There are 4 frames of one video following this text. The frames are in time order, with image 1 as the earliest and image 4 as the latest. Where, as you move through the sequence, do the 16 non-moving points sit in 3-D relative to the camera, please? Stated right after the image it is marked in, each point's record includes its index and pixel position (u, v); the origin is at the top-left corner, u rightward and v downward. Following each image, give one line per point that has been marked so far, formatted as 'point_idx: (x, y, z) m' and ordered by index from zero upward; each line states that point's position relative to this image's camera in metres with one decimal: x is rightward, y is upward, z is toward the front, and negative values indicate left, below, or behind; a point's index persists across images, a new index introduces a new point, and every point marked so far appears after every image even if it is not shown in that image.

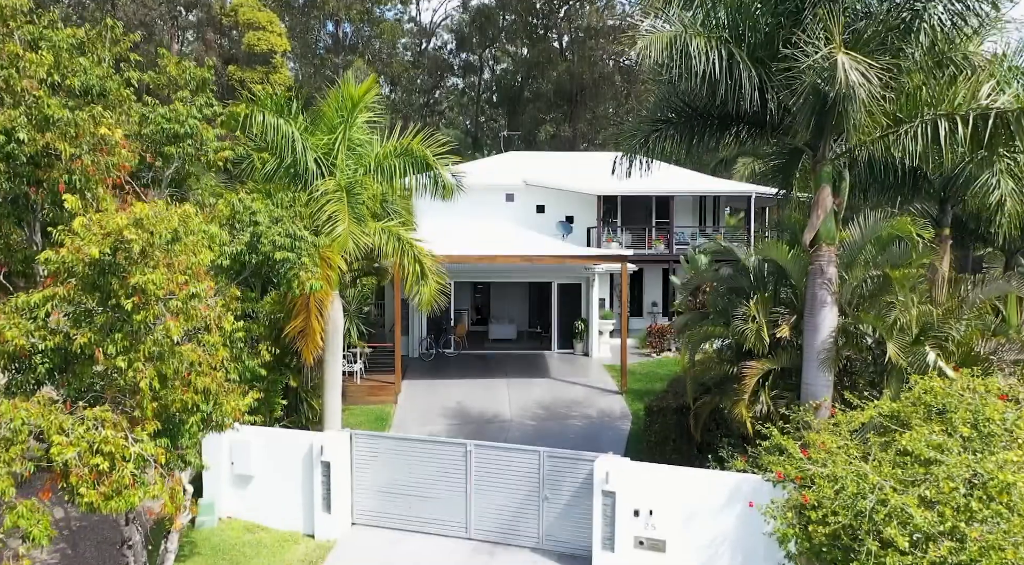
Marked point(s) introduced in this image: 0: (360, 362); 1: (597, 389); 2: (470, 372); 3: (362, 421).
0: (-3.5, -1.8, +17.0) m
1: (+2.0, -2.5, +17.5) m
2: (-1.1, -2.3, +19.4) m
3: (-3.2, -2.9, +15.7) m
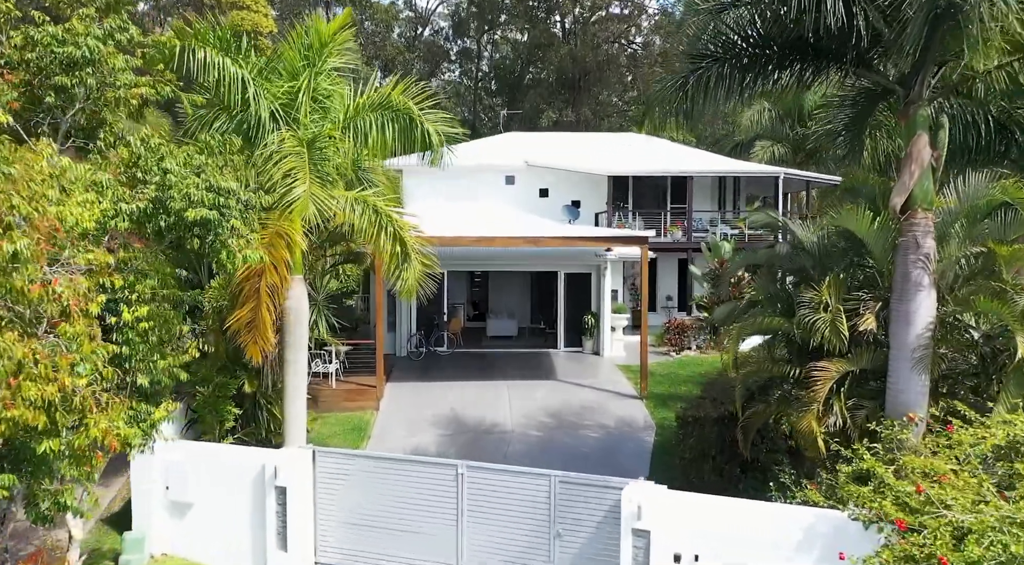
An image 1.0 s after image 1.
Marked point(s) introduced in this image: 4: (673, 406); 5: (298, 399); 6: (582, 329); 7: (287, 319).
0: (-3.4, -1.6, +14.5) m
1: (+2.0, -2.2, +15.1) m
2: (-1.0, -2.1, +17.0) m
3: (-3.1, -2.7, +13.3) m
4: (+3.0, -2.3, +14.1) m
5: (-3.1, -1.7, +10.8) m
6: (+1.8, -1.2, +19.4) m
7: (-3.2, -0.5, +10.7) m
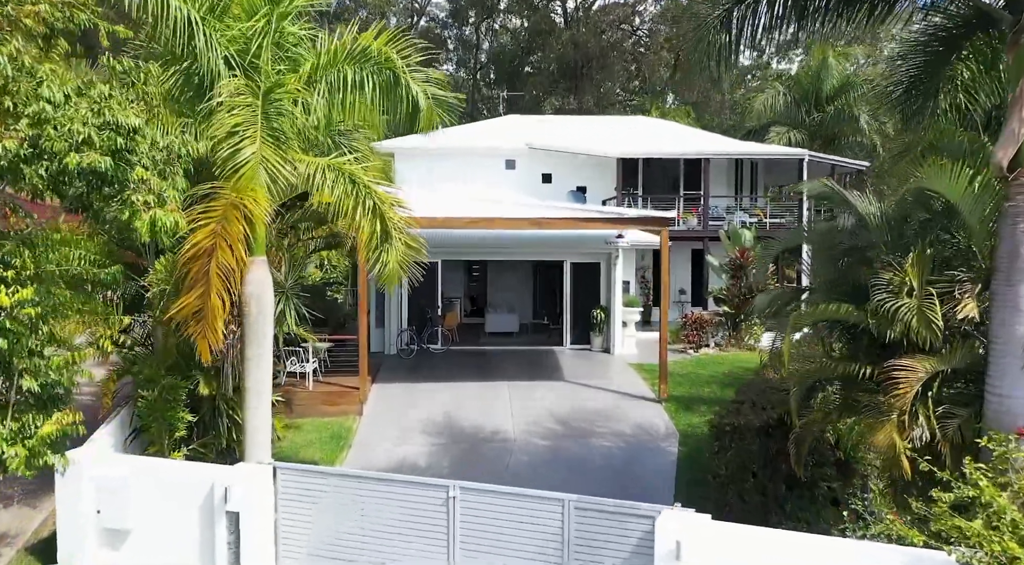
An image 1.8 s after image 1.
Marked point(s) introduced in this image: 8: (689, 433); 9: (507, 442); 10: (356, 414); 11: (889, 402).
0: (-3.4, -1.3, +12.8) m
1: (+2.0, -2.0, +13.4) m
2: (-1.0, -1.8, +15.2) m
3: (-3.1, -2.4, +11.5) m
4: (+3.1, -2.1, +12.4) m
5: (-3.1, -1.5, +9.1) m
6: (+1.8, -1.0, +17.6) m
7: (-3.2, -0.3, +9.0) m
8: (+2.7, -2.3, +11.5) m
9: (-0.1, -2.5, +11.4) m
10: (-2.6, -2.2, +12.4) m
11: (+3.4, -1.1, +6.7) m
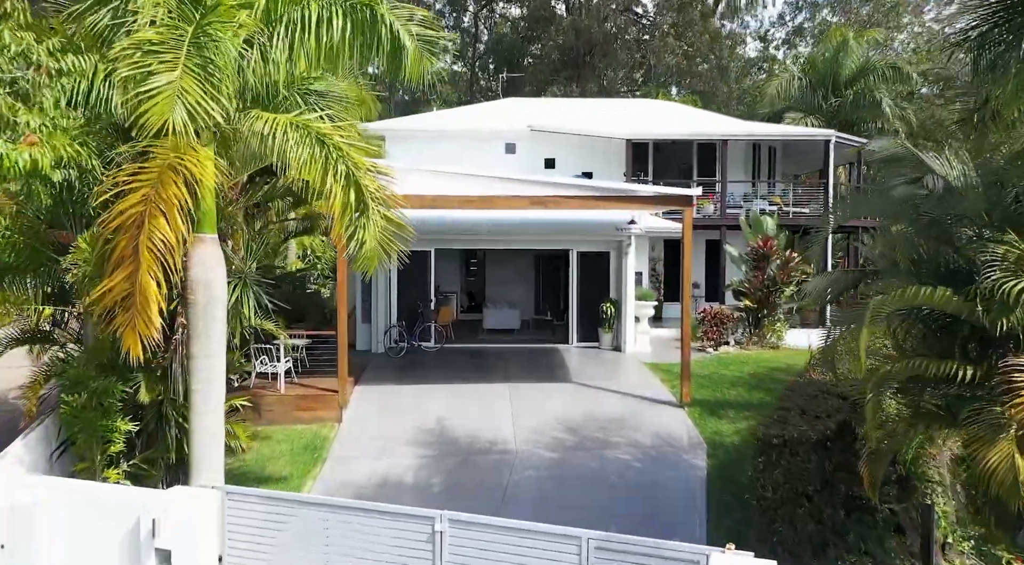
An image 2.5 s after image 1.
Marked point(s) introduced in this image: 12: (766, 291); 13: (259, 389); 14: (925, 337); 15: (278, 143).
0: (-3.4, -1.2, +11.2) m
1: (+2.1, -1.8, +11.8) m
2: (-1.0, -1.7, +13.7) m
3: (-3.1, -2.3, +10.0) m
4: (+3.1, -1.9, +10.8) m
5: (-3.0, -1.3, +7.5) m
6: (+1.9, -0.8, +16.1) m
7: (-3.2, -0.1, +7.4) m
8: (+2.7, -2.1, +9.9) m
9: (-0.1, -2.3, +9.9) m
10: (-2.6, -2.0, +10.9) m
11: (+3.4, -0.9, +5.2) m
12: (+5.5, -0.2, +16.2) m
13: (-3.8, -1.6, +11.2) m
14: (+3.5, -0.5, +6.3) m
15: (-2.3, +1.4, +7.3) m
